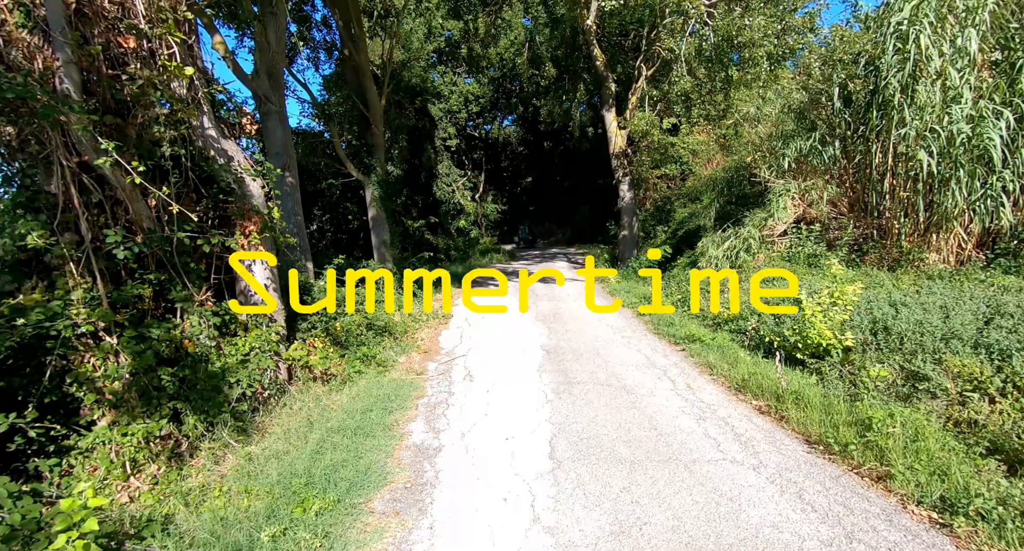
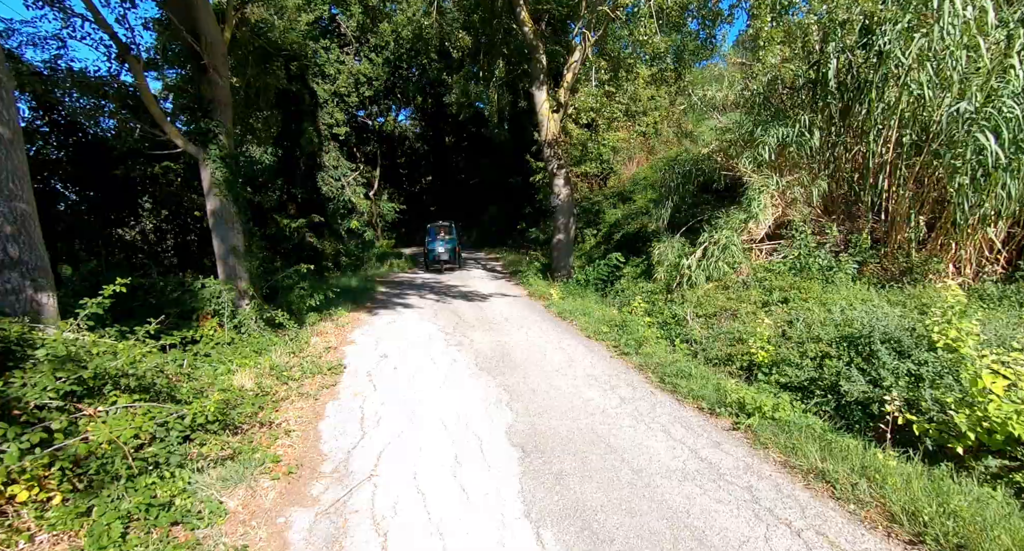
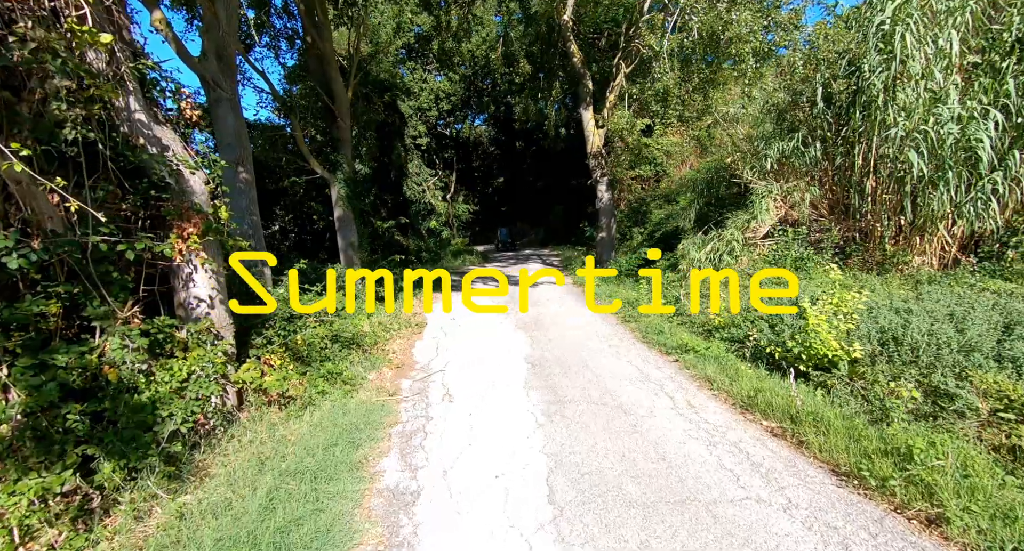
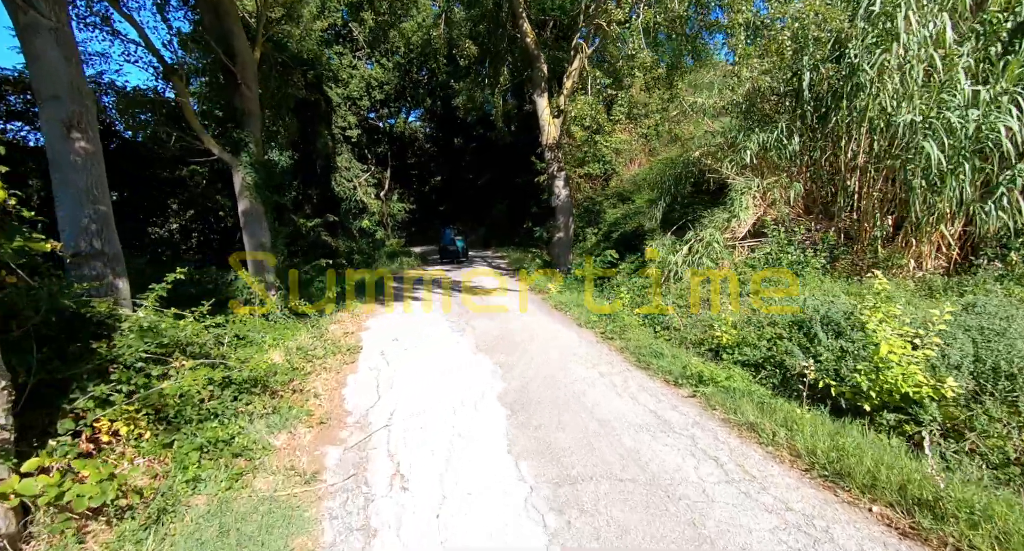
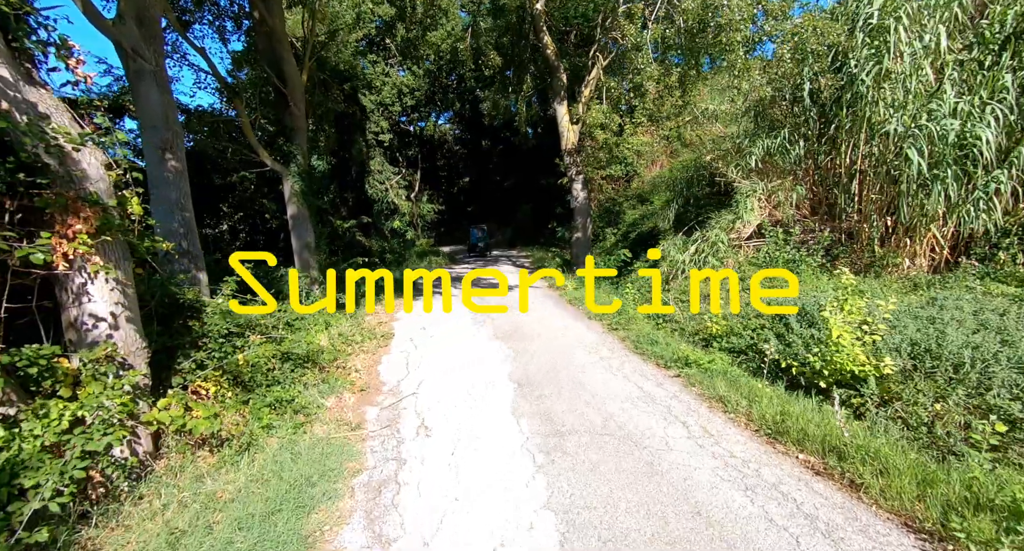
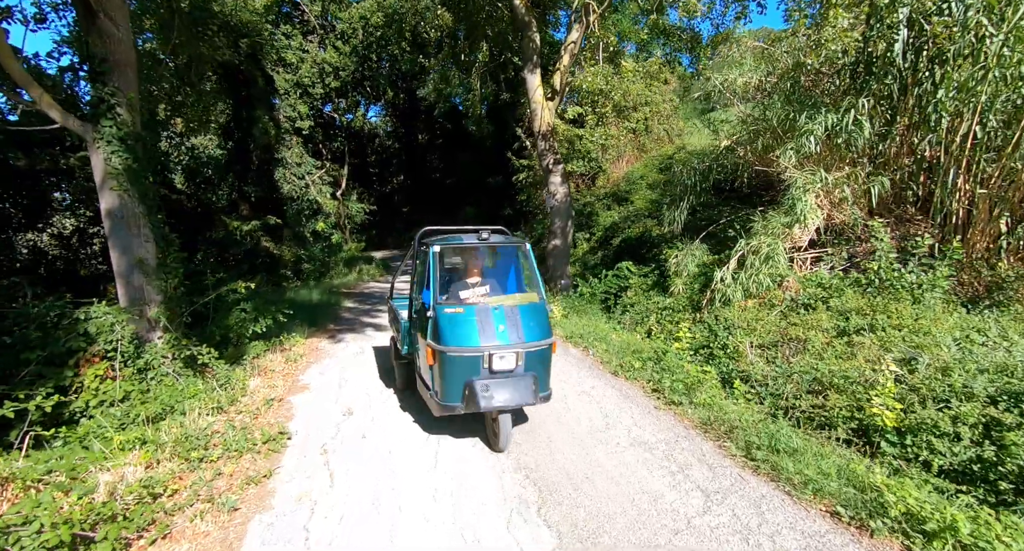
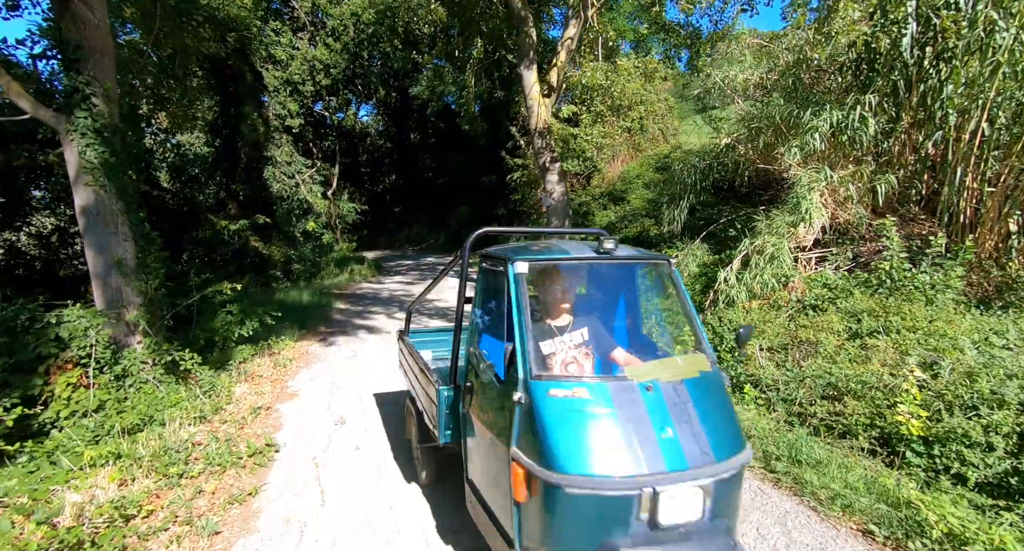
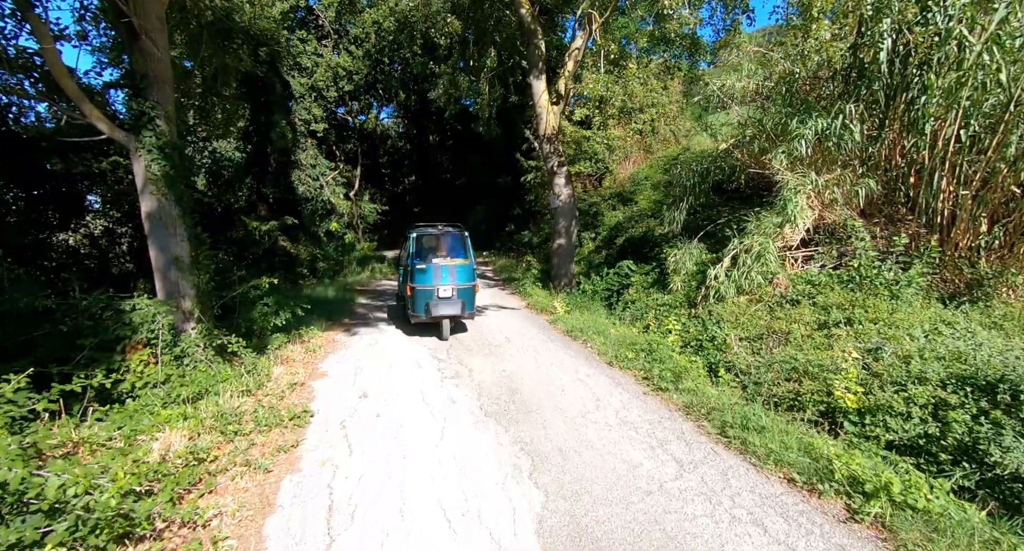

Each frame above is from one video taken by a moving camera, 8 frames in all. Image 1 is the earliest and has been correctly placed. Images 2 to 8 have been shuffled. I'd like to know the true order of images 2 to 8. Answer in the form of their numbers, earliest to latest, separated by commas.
3, 5, 4, 2, 8, 6, 7
